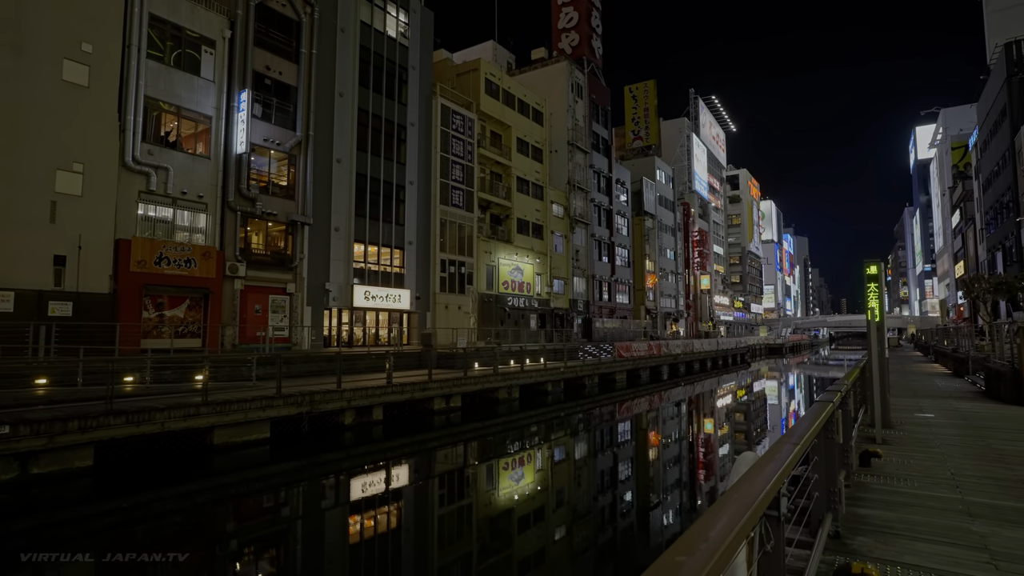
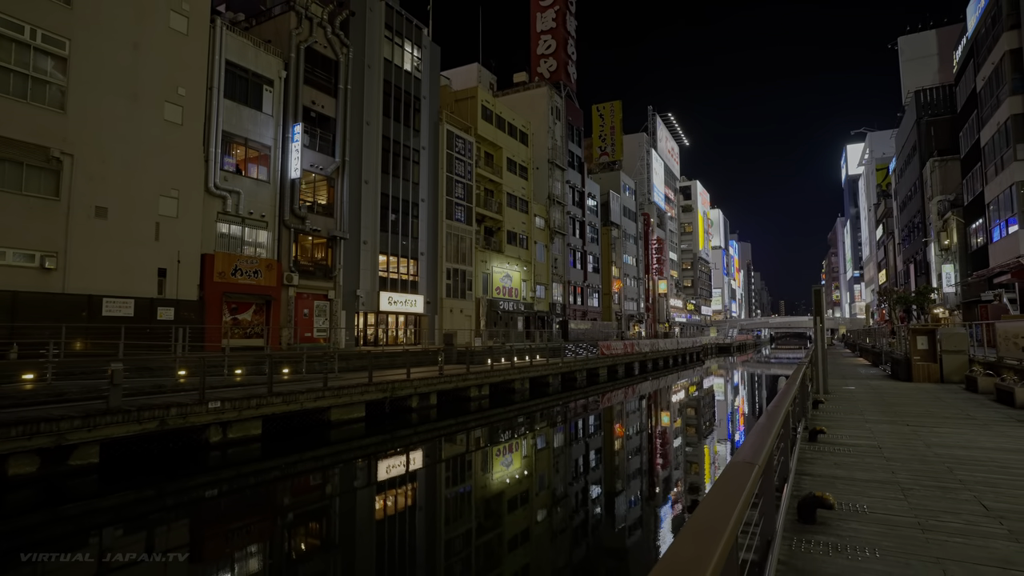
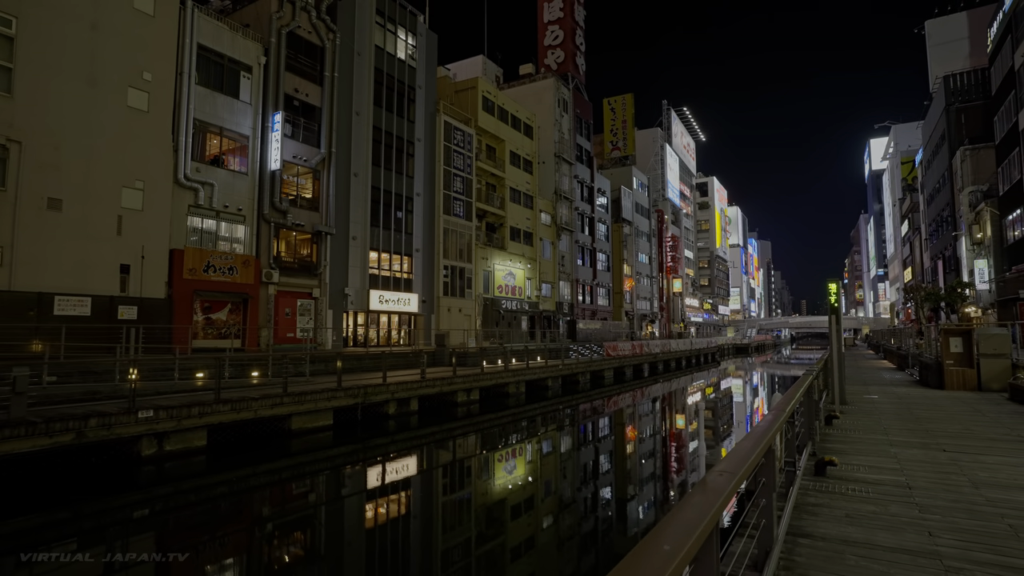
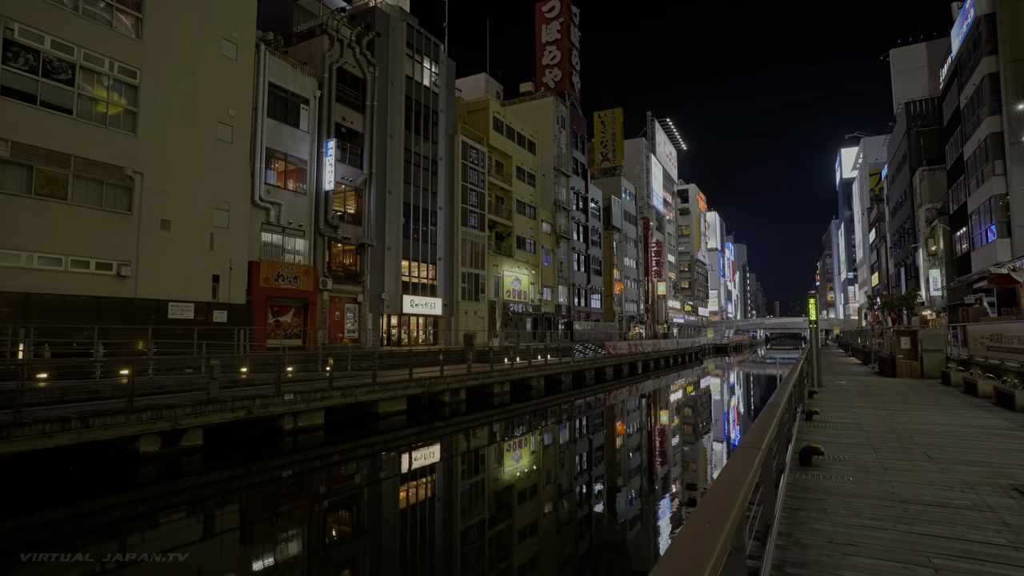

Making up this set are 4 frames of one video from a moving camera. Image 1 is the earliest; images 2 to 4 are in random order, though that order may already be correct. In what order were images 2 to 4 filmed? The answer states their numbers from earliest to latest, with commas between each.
3, 2, 4
